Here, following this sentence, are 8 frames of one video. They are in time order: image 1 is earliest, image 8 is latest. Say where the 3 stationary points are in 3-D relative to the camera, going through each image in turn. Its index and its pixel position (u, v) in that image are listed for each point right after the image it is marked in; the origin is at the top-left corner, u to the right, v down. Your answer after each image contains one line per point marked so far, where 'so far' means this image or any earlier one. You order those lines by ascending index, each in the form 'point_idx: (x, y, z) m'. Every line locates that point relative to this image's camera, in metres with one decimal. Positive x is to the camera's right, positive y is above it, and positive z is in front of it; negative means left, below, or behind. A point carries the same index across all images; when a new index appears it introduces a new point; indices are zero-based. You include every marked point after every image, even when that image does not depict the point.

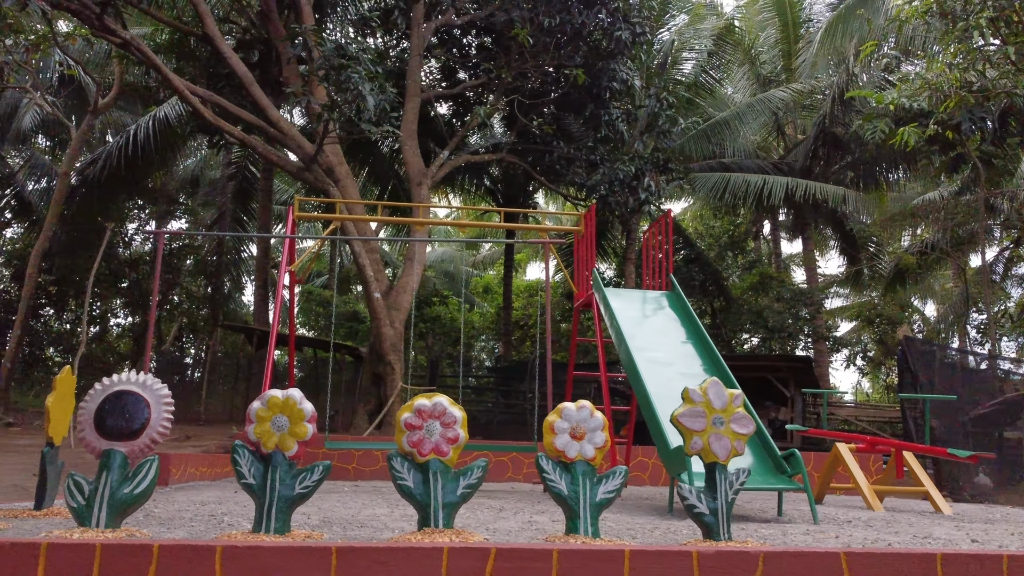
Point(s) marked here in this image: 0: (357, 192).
0: (-1.9, +1.1, +10.2) m
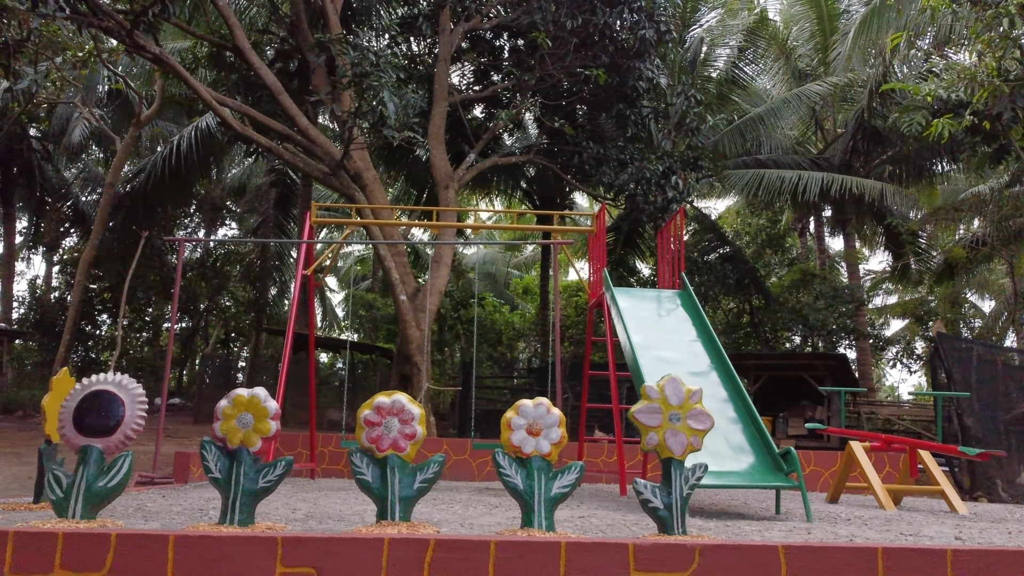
0: (-1.6, +1.1, +10.4) m
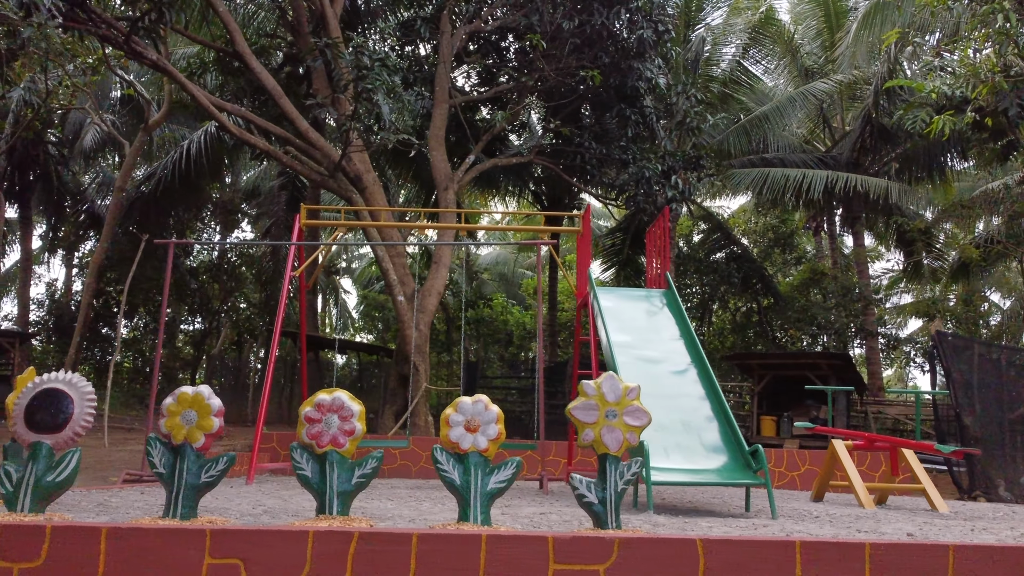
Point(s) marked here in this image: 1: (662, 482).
0: (-1.6, +1.1, +10.5) m
1: (+0.8, -1.1, +4.6) m
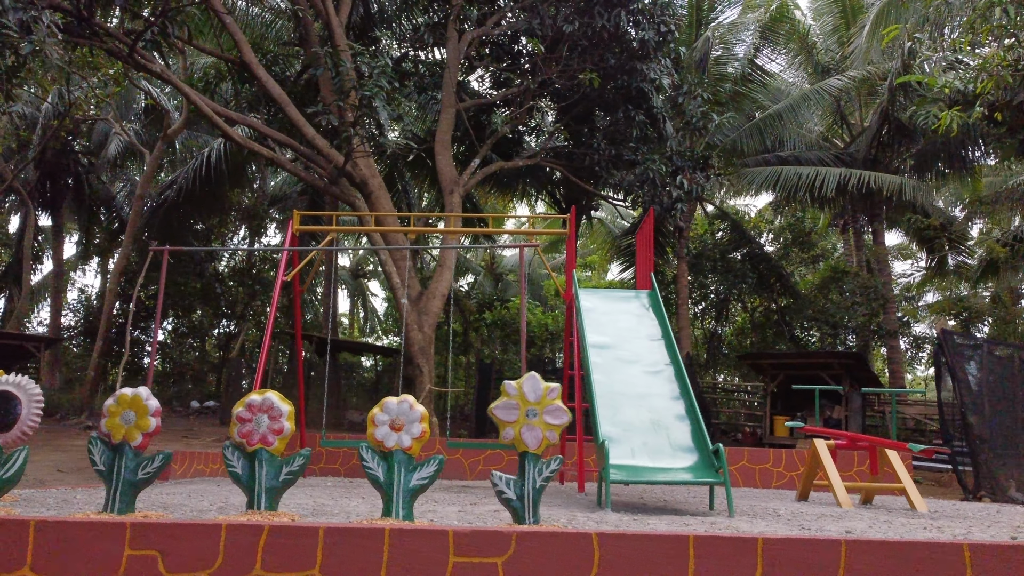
0: (-1.5, +1.1, +10.7) m
1: (+0.6, -1.1, +4.7) m
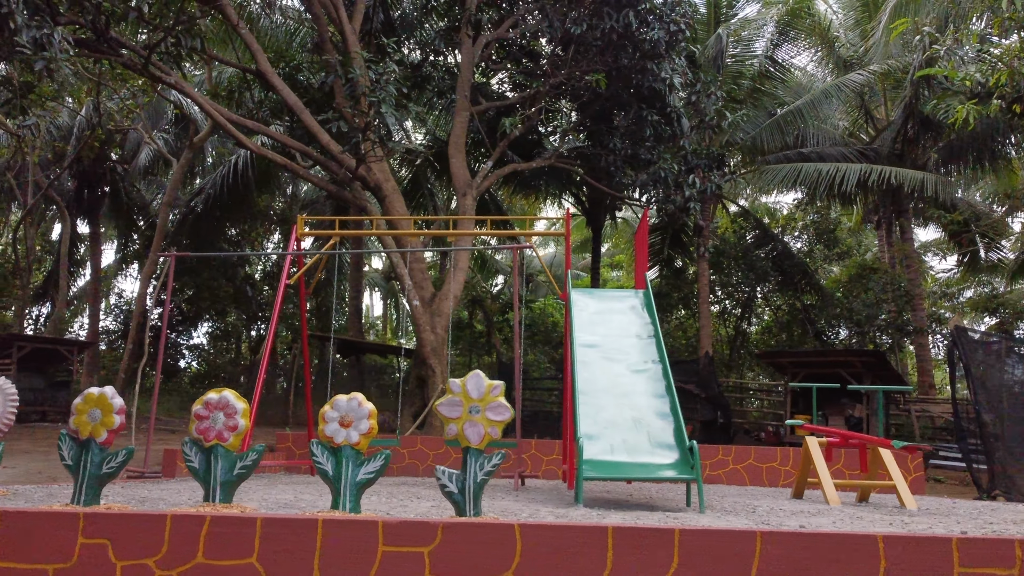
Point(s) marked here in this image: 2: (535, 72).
0: (-1.4, +1.0, +10.9) m
1: (+0.5, -1.1, +4.8) m
2: (+0.4, +3.2, +12.6) m
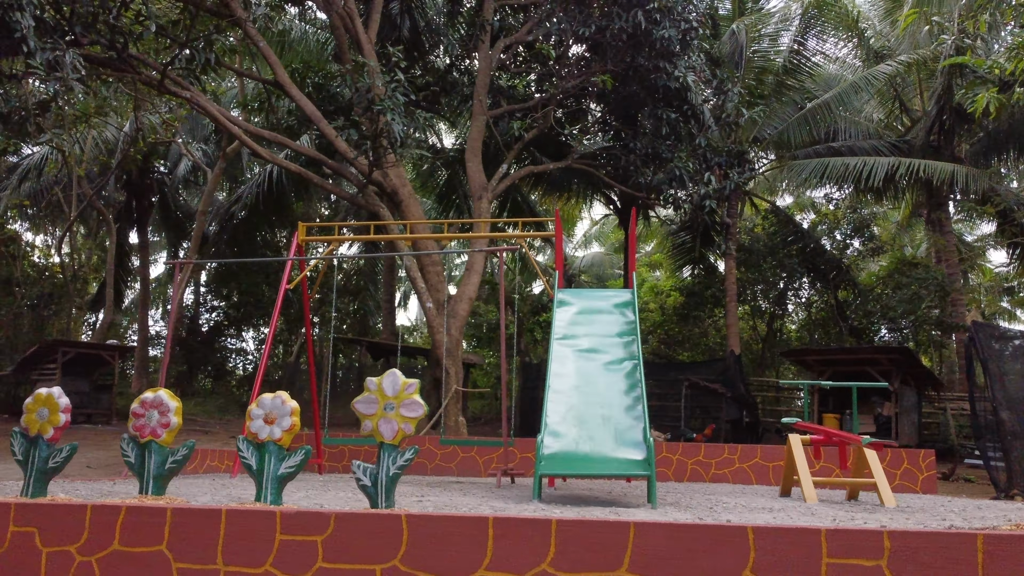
0: (-1.2, +1.0, +11.1) m
1: (+0.3, -1.1, +4.9) m
2: (+0.6, +3.2, +12.7) m
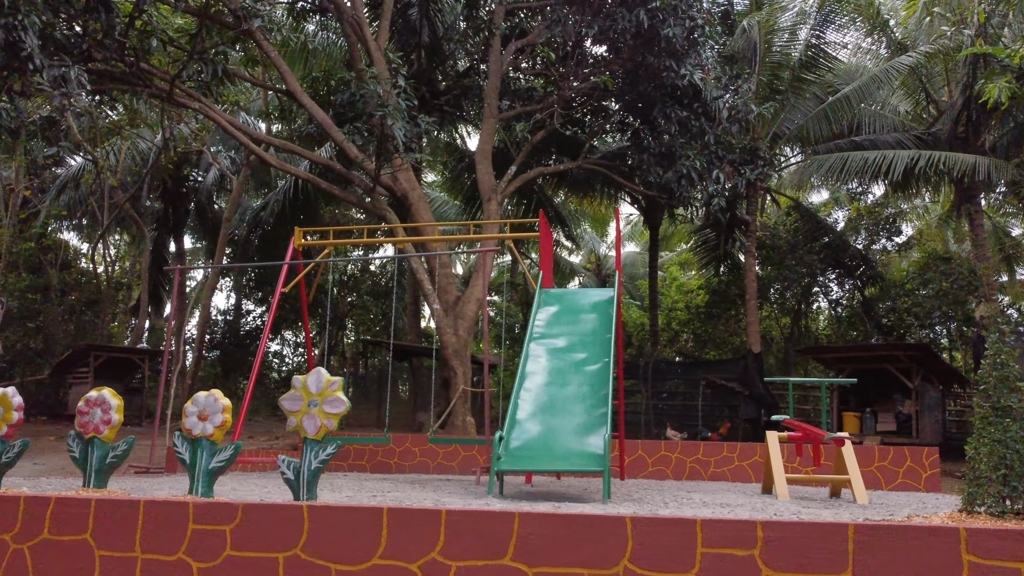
0: (-1.1, +1.0, +11.3) m
1: (0.0, -1.1, +5.0) m
2: (+0.8, +3.2, +12.8) m
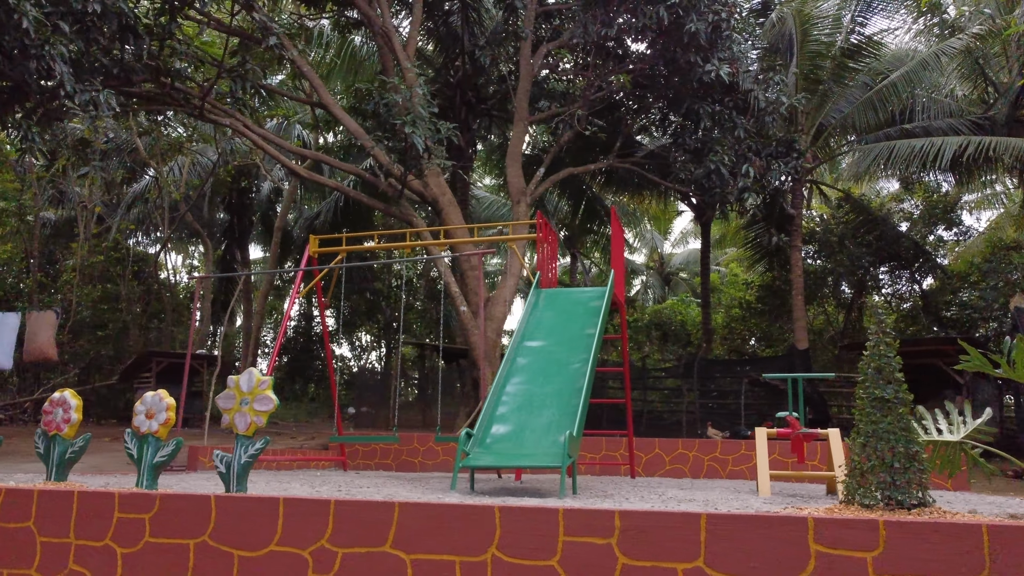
0: (-0.7, +0.9, +11.5) m
1: (-0.2, -1.1, +5.1) m
2: (+1.3, +3.2, +12.8) m
